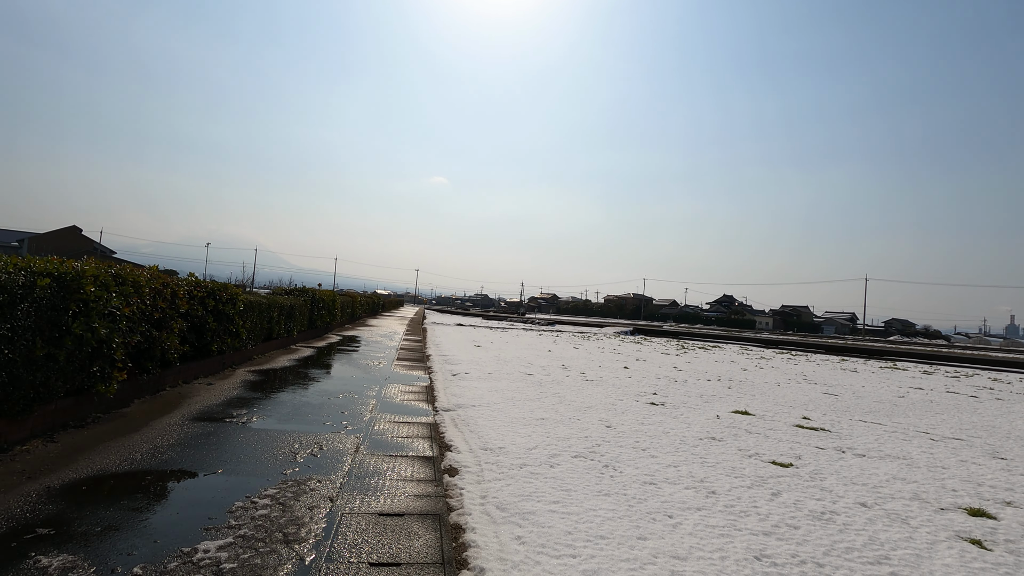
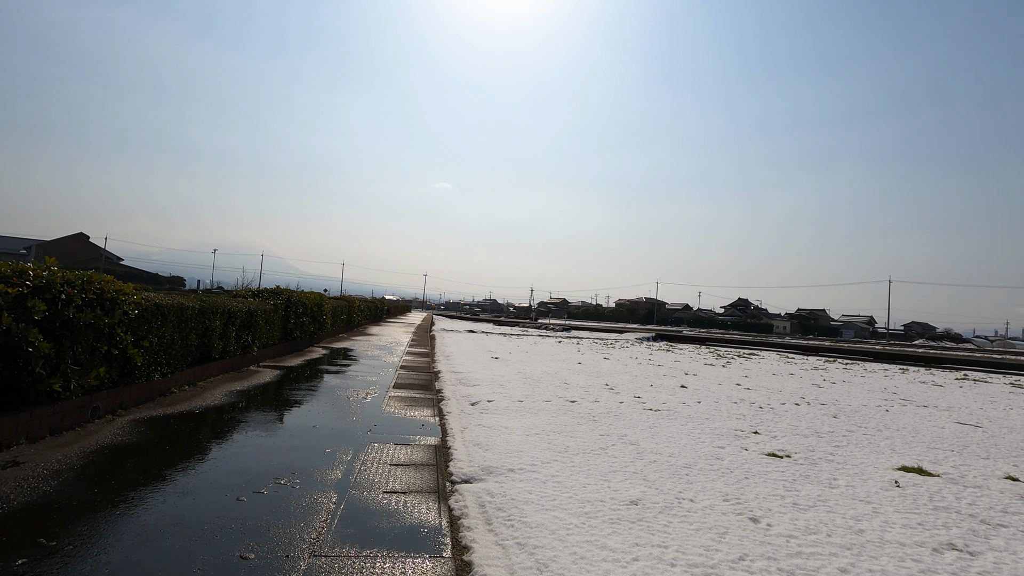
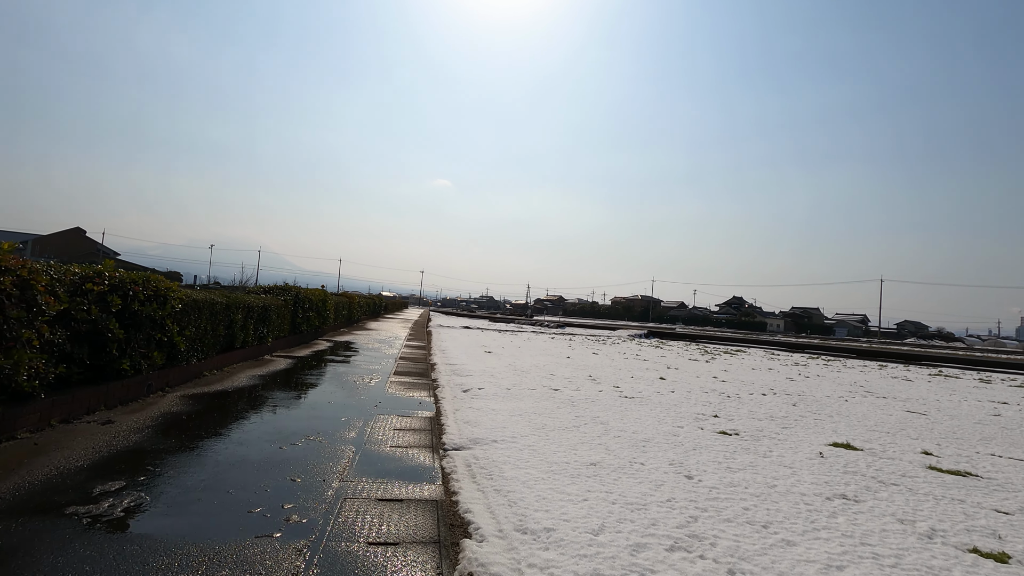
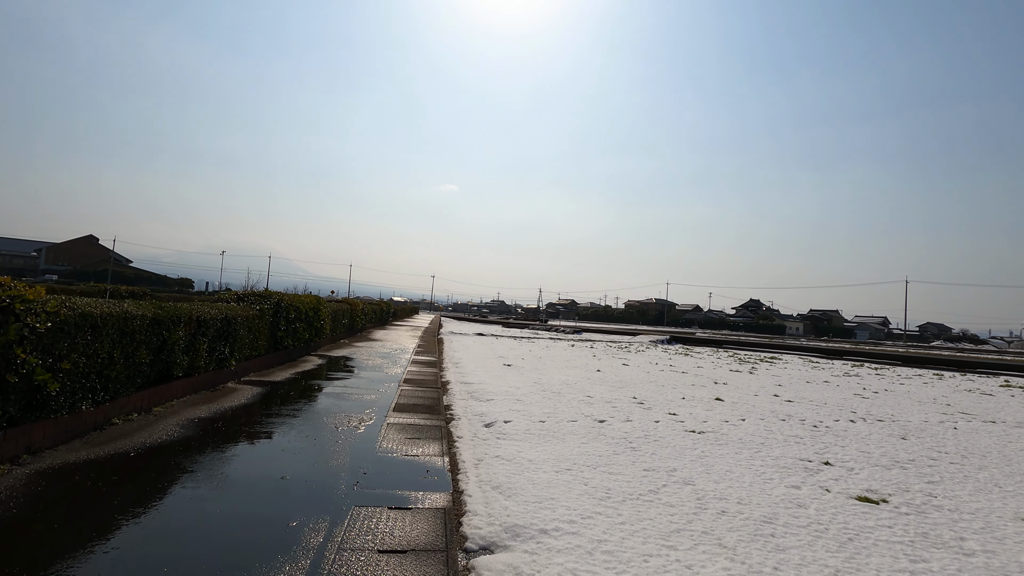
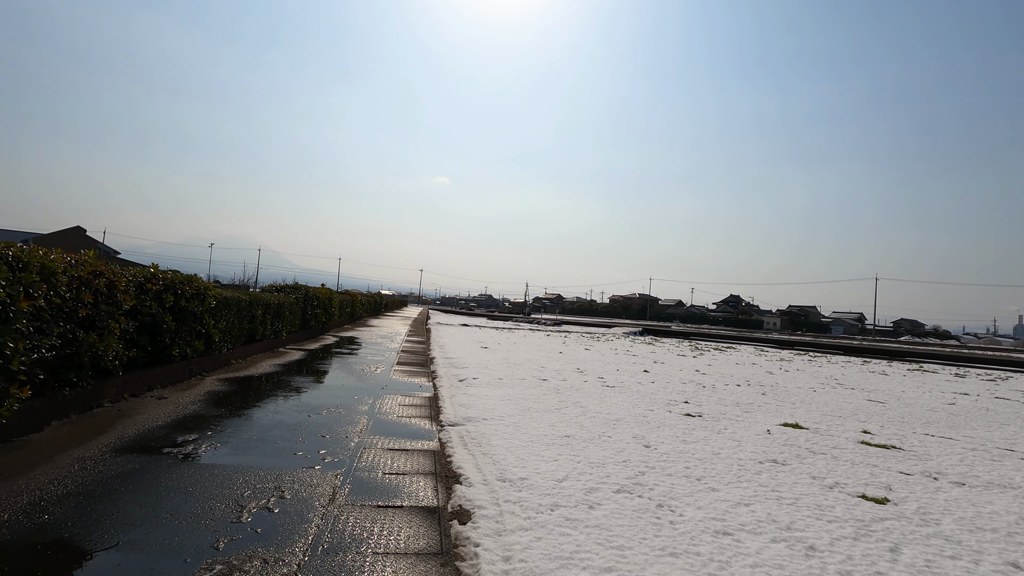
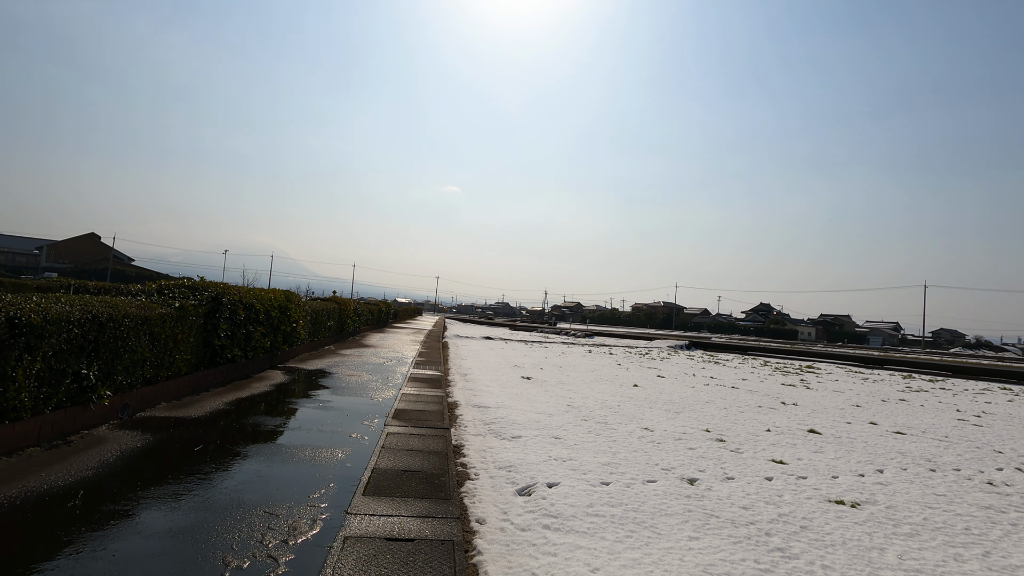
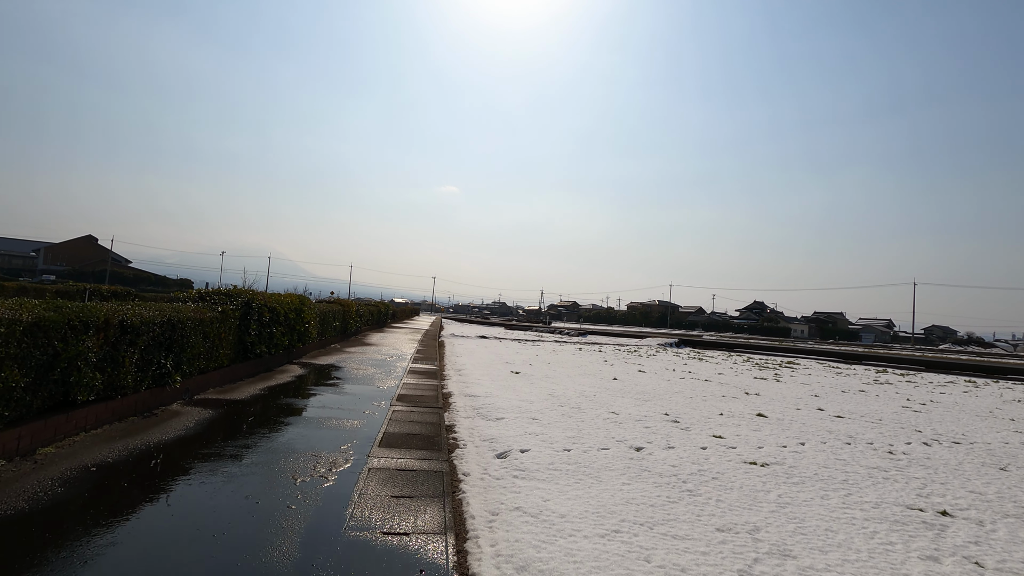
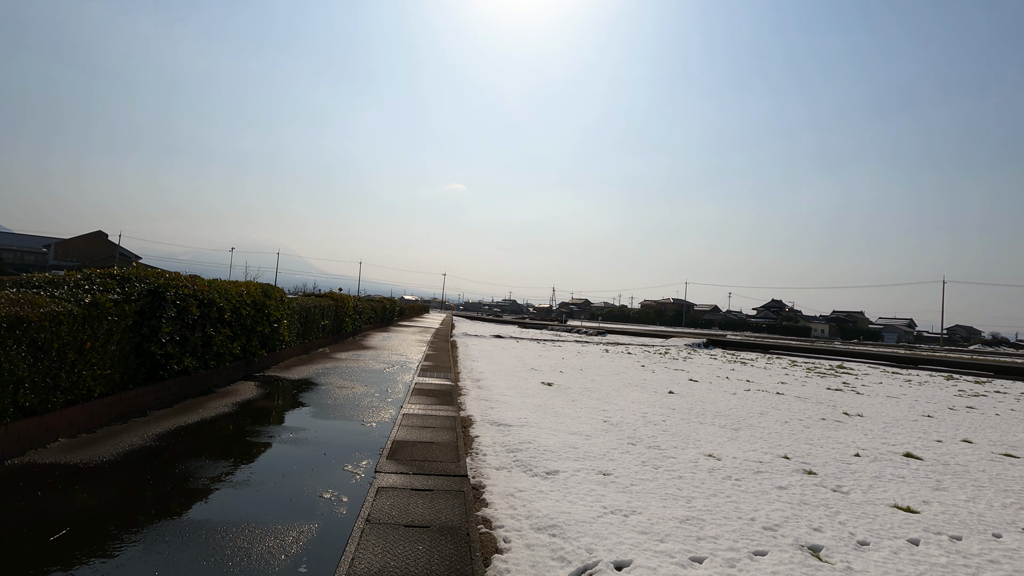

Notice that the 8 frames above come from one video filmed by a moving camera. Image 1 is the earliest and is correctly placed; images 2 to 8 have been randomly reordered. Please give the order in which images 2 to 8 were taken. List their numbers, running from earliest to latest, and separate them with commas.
5, 3, 2, 4, 7, 6, 8
